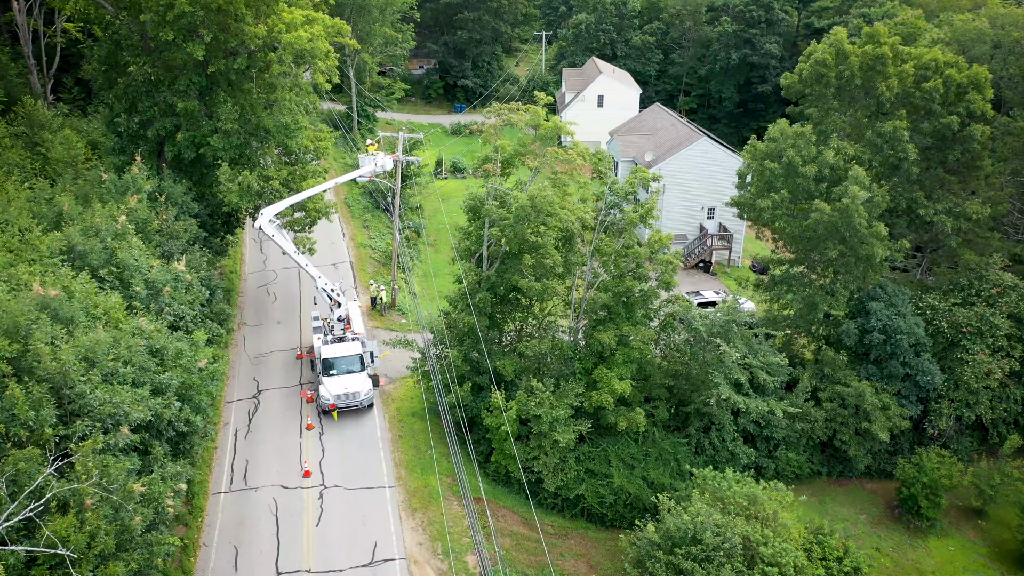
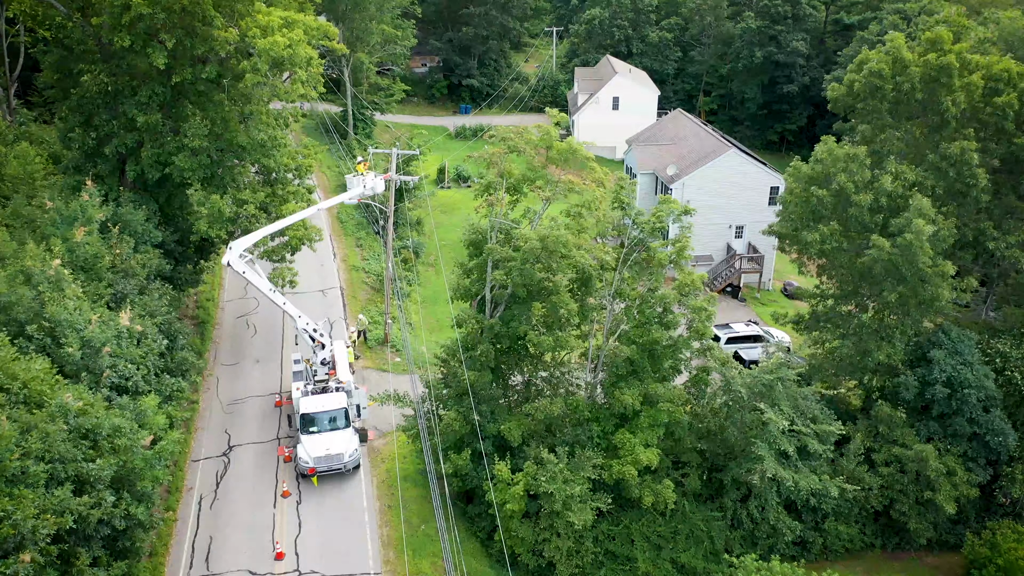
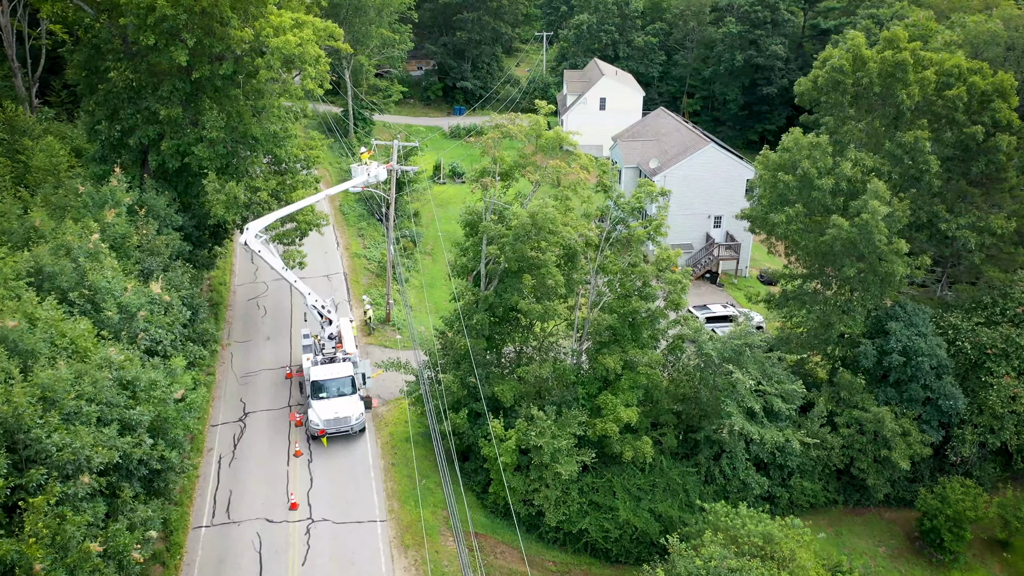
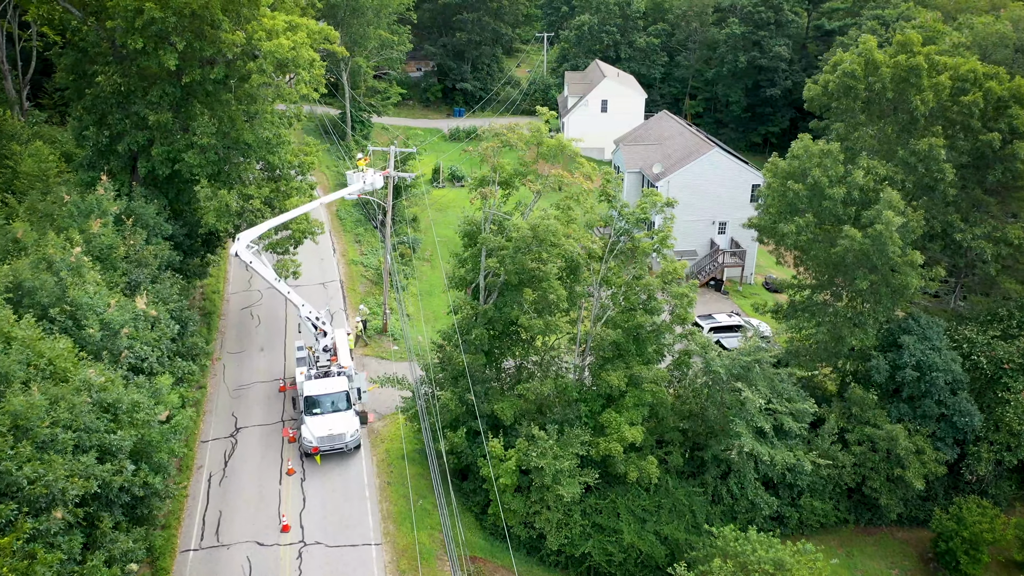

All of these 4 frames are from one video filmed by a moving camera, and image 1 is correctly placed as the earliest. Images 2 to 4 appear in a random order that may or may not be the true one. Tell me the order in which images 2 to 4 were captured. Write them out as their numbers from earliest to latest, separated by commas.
3, 4, 2
